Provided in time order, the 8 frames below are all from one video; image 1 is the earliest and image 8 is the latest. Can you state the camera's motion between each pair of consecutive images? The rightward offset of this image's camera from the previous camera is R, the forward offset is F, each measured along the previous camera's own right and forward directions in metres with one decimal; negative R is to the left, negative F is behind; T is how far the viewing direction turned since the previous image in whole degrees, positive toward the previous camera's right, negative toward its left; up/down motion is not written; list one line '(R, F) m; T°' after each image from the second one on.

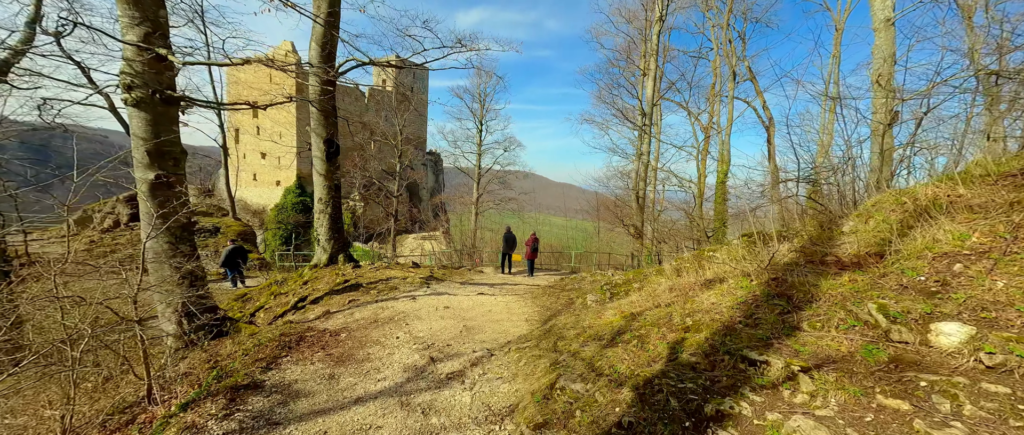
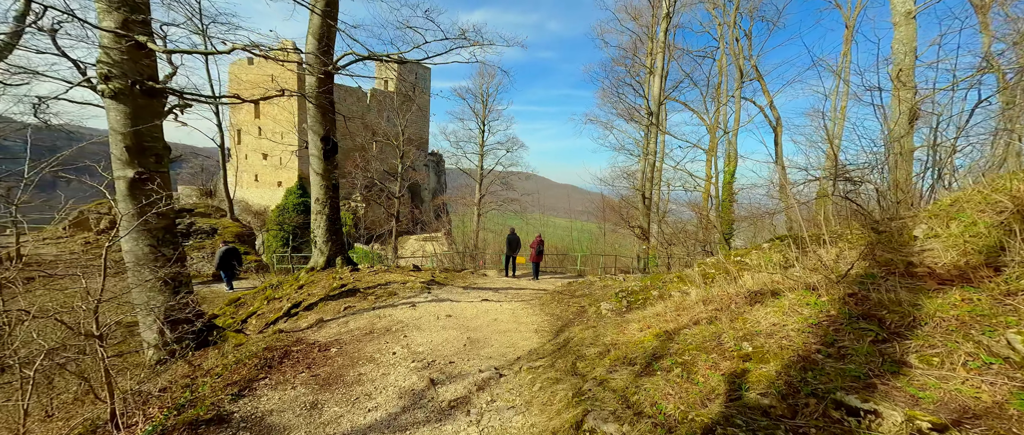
(-0.1, +0.4) m; 0°
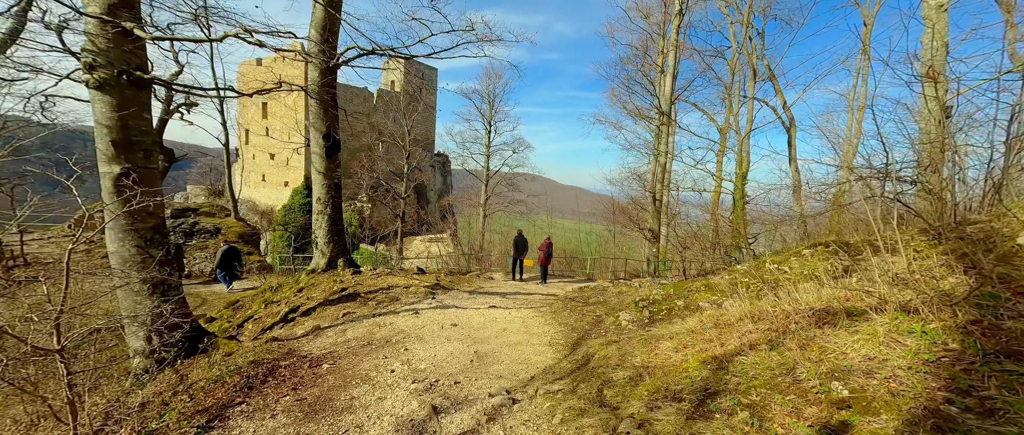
(-0.1, +0.4) m; -1°
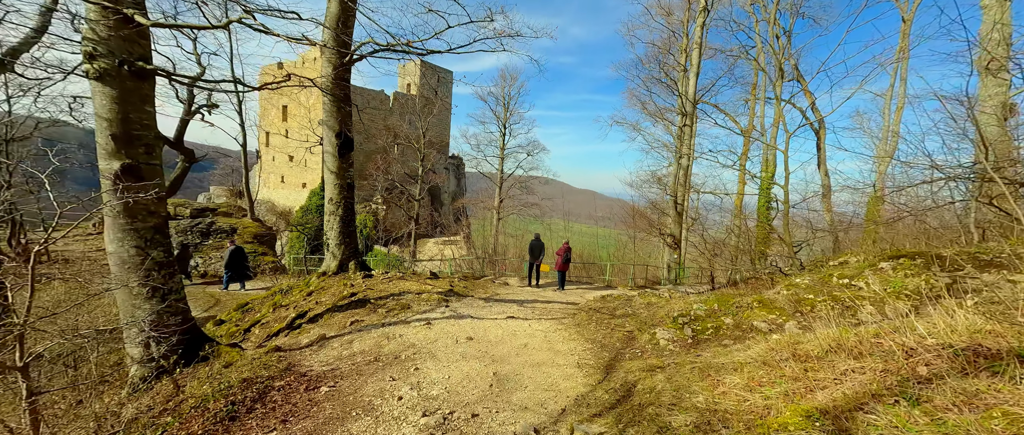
(-0.1, +0.4) m; -2°
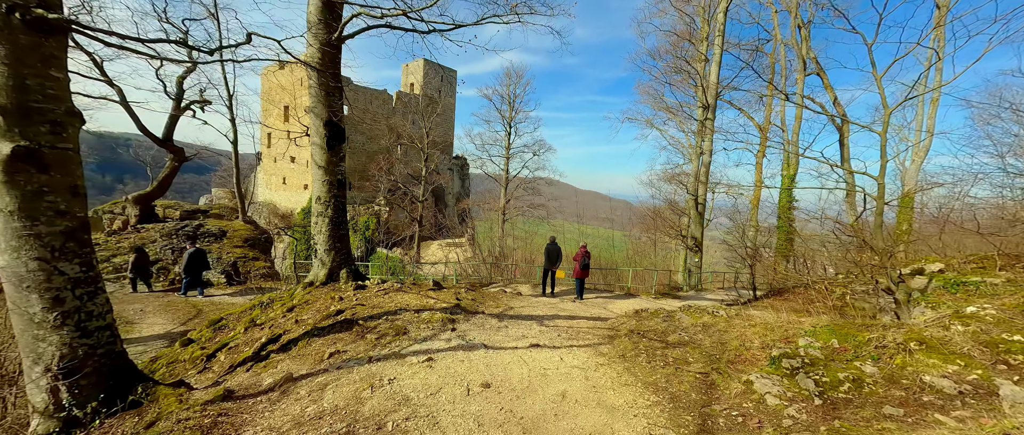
(-0.2, +1.1) m; -1°
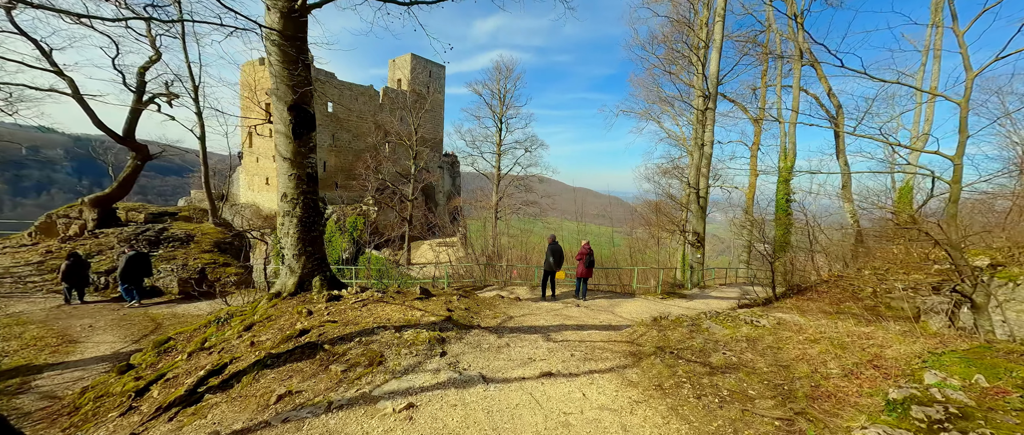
(-0.1, +0.9) m; +1°
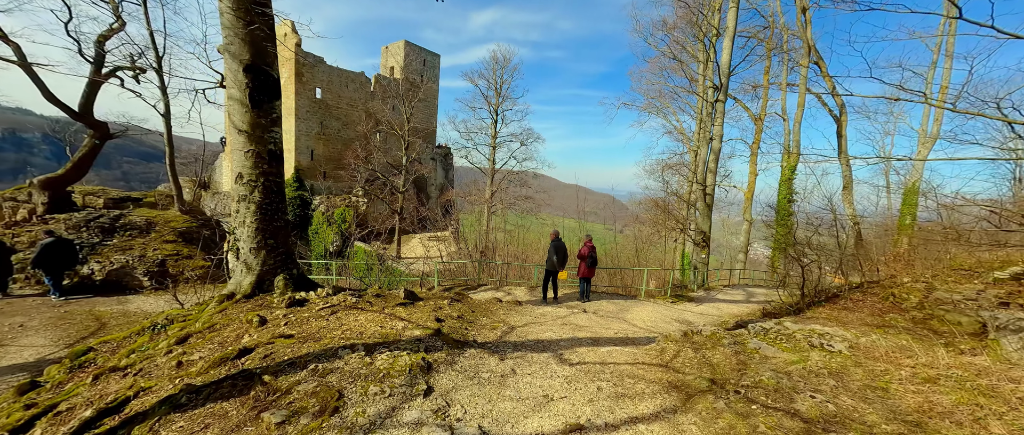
(-0.2, +1.0) m; +1°
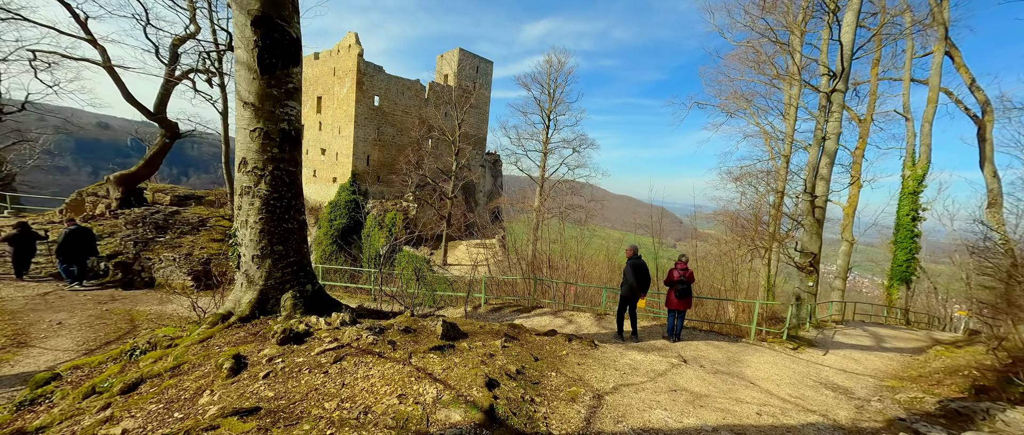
(-0.3, +1.6) m; -8°
